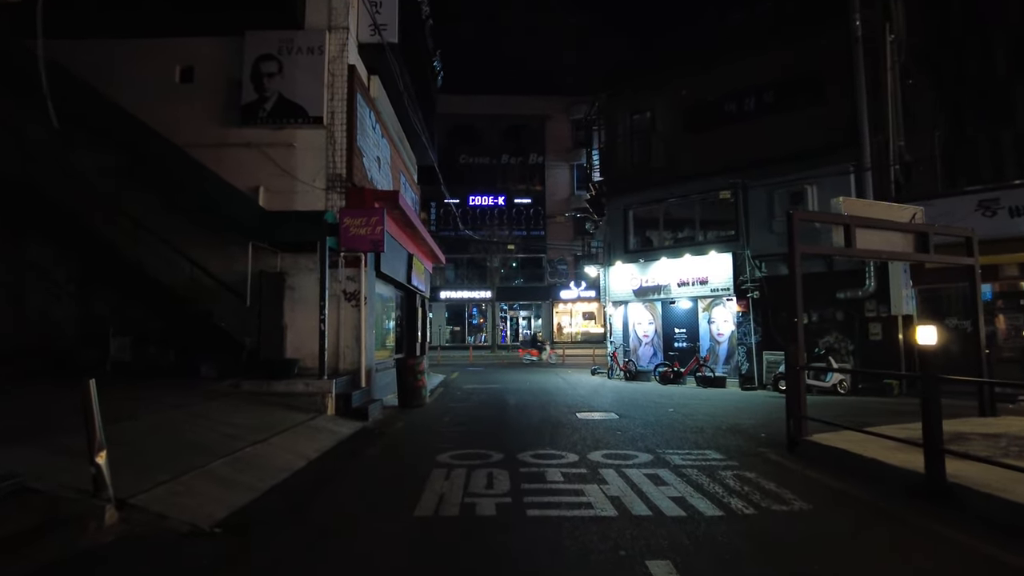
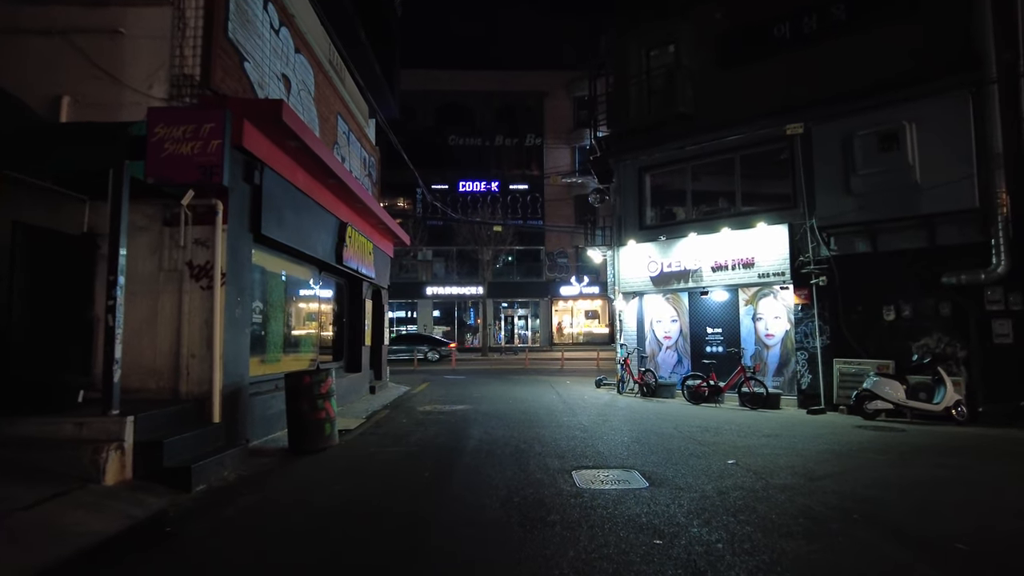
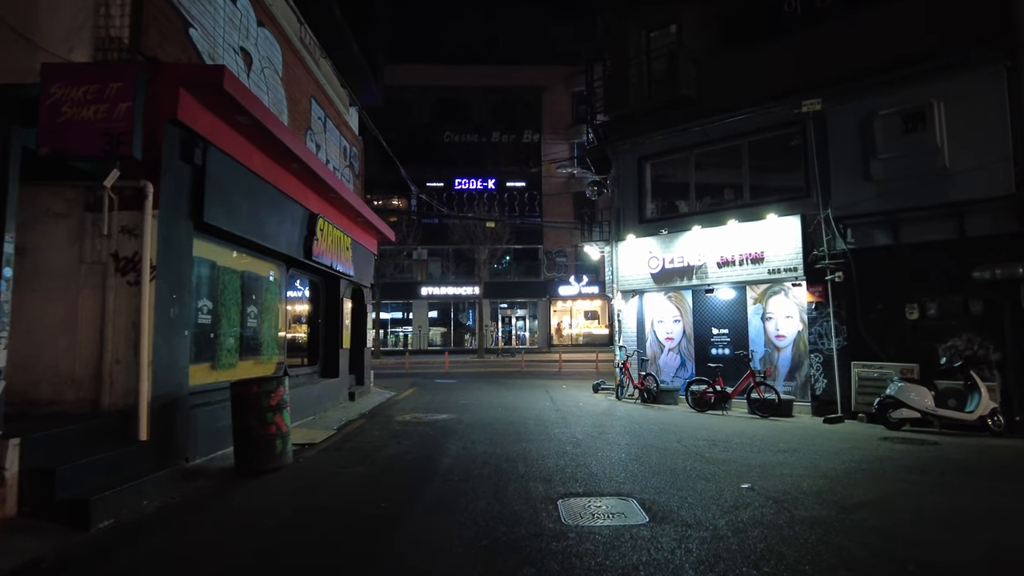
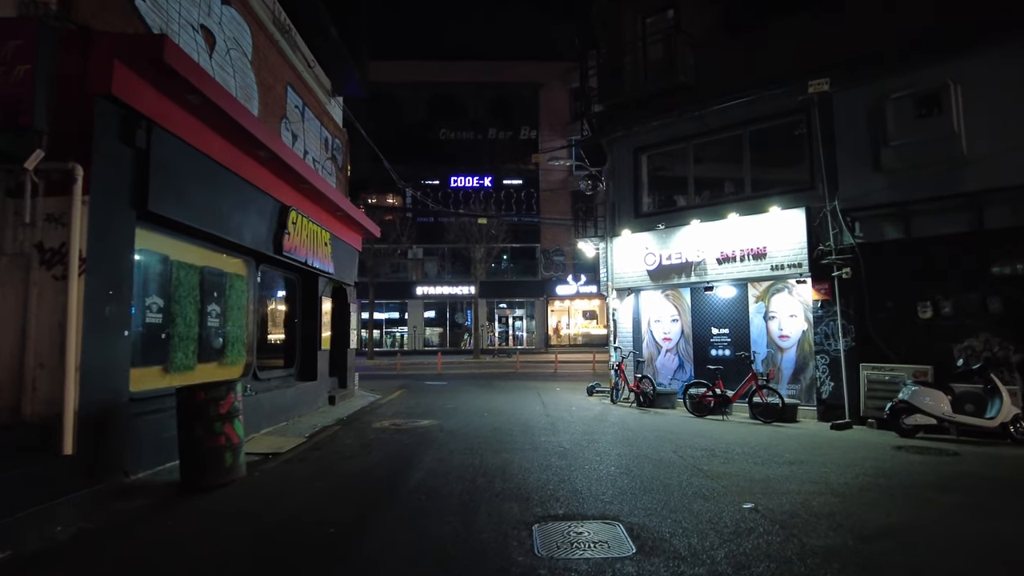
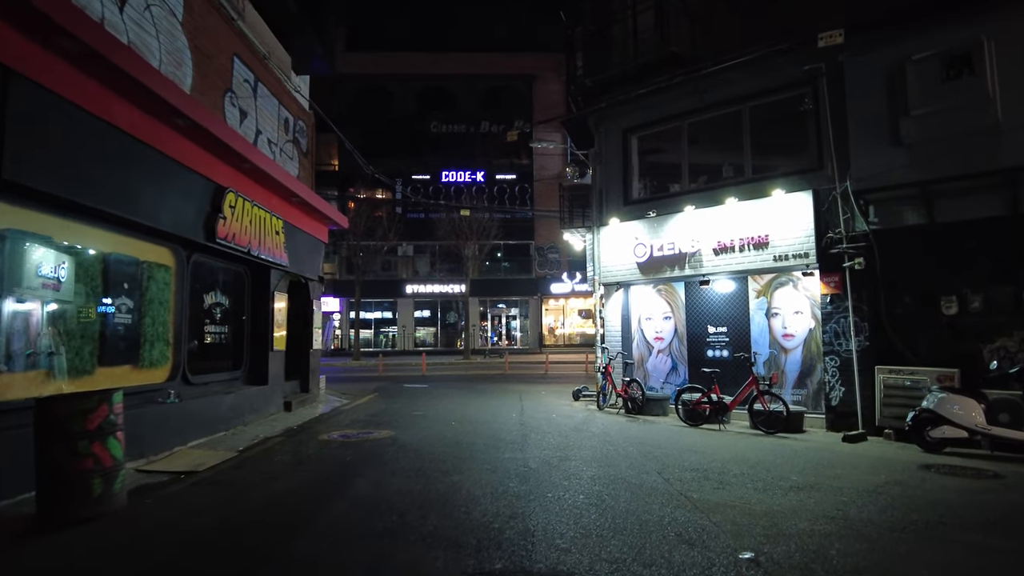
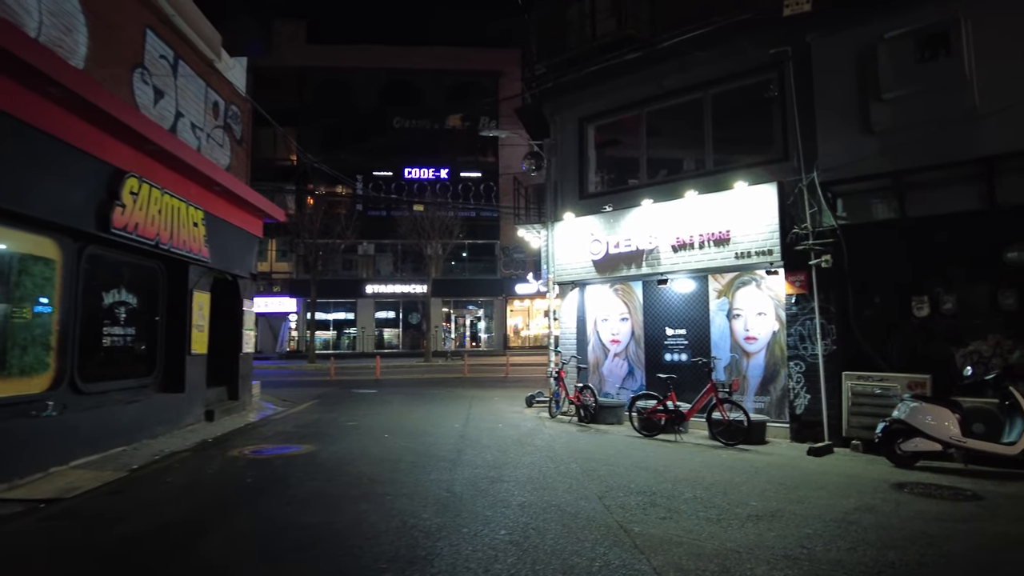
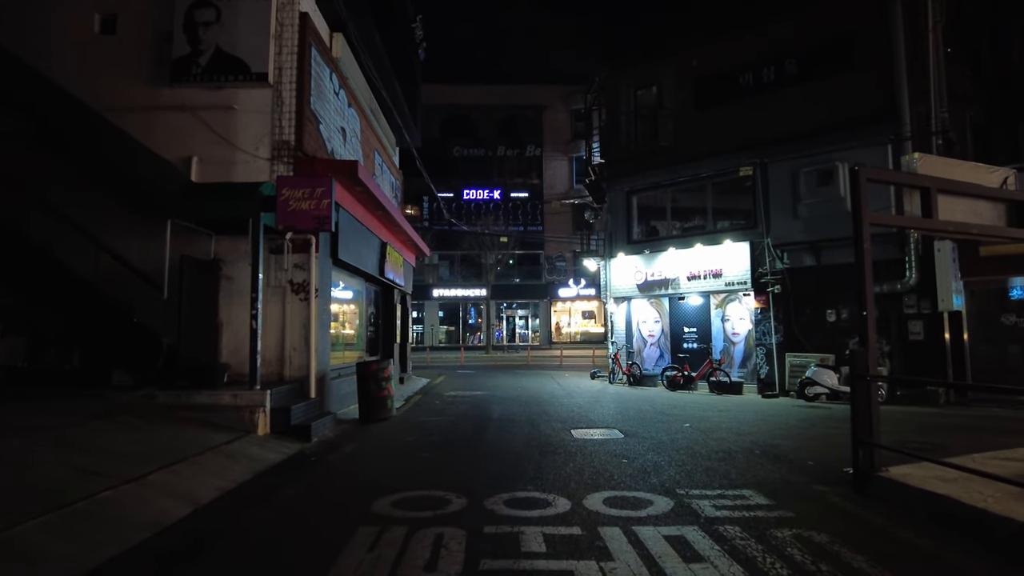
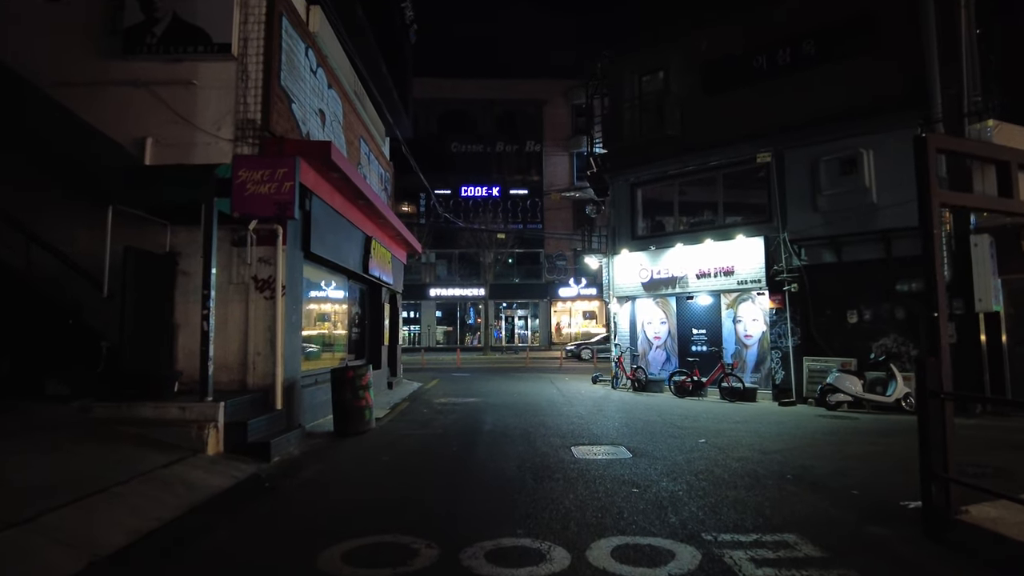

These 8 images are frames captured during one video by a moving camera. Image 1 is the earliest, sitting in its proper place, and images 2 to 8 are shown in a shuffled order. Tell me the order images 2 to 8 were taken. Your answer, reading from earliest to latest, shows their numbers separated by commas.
7, 8, 2, 3, 4, 5, 6
